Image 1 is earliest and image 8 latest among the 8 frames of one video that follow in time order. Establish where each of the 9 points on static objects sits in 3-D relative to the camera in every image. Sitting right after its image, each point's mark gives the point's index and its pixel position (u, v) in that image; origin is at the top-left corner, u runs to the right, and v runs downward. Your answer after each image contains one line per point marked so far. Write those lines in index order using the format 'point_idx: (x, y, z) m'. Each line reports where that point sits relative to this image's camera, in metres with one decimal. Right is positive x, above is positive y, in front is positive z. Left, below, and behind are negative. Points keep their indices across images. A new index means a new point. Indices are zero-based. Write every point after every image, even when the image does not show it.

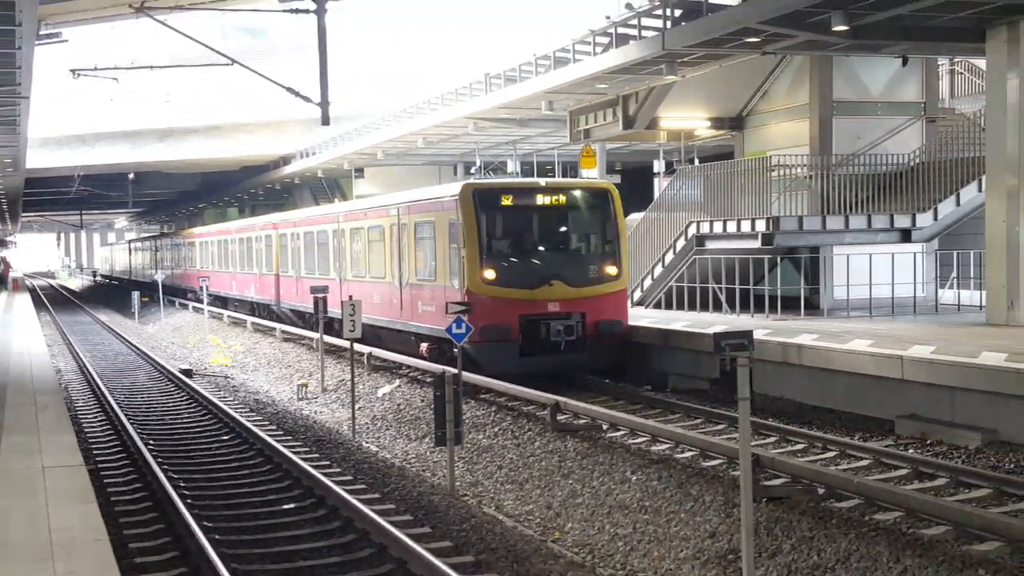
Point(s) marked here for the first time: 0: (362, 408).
0: (-2.4, -1.7, +11.3) m
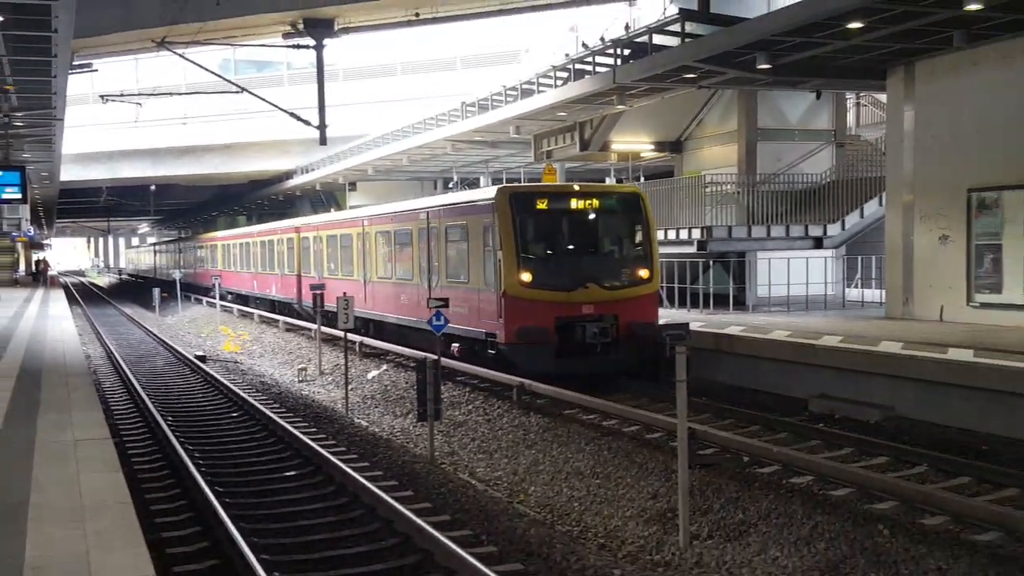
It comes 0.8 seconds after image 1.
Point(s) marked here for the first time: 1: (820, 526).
0: (-2.7, -1.6, +12.5) m
1: (+3.1, -2.4, +7.1) m
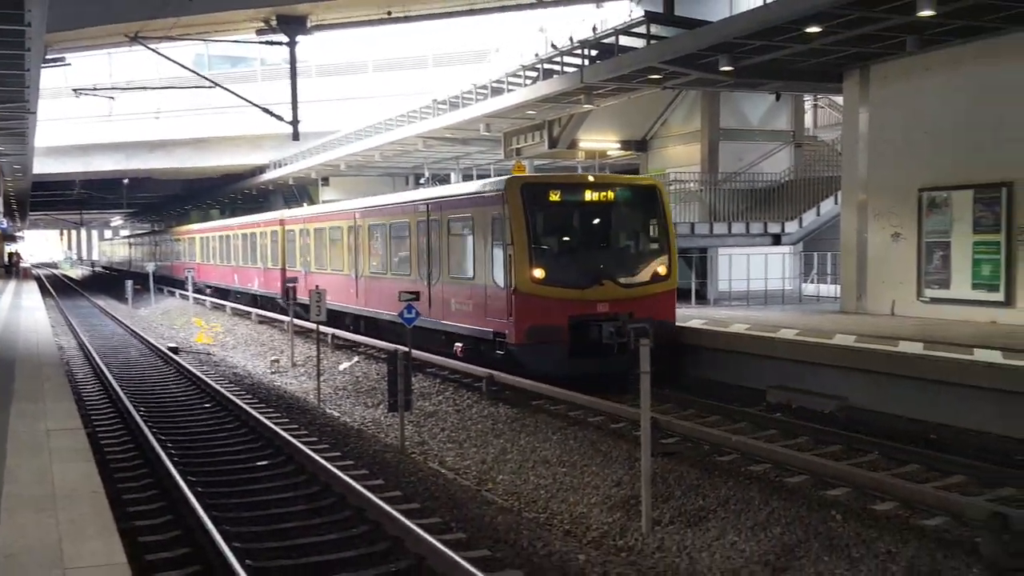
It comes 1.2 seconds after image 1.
0: (-3.2, -1.5, +12.6) m
1: (+2.7, -2.3, +7.4) m
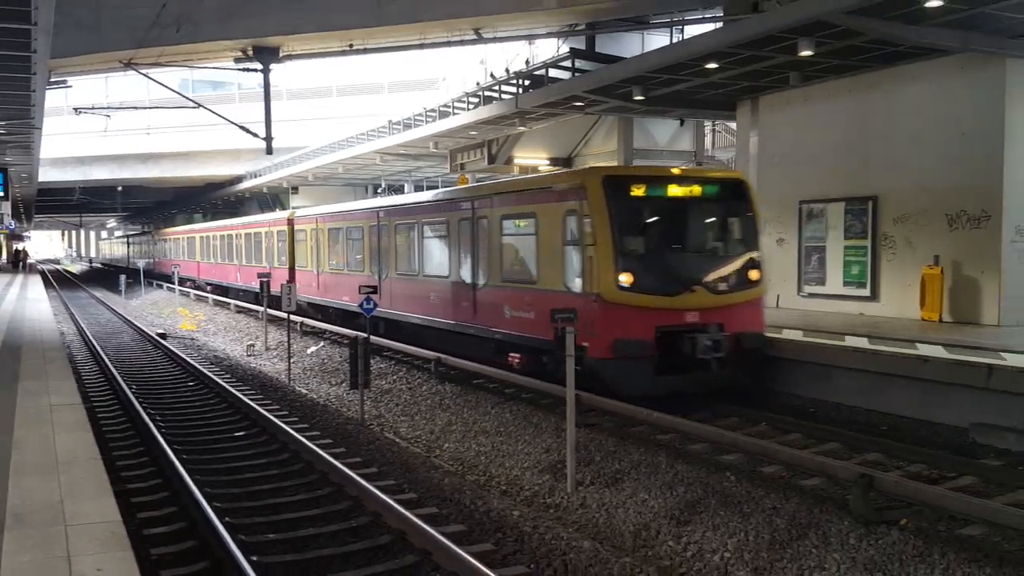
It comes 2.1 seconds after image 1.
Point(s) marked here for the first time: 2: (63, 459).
0: (-4.1, -1.4, +14.0) m
1: (+2.0, -2.3, +9.0) m
2: (-5.6, -2.1, +9.1) m
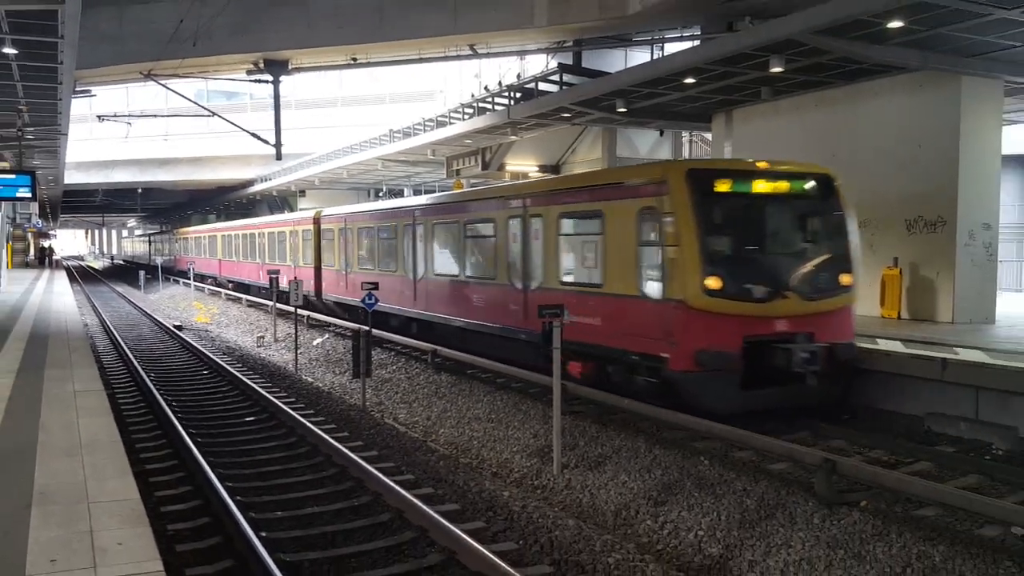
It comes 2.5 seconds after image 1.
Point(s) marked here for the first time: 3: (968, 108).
0: (-4.3, -1.3, +14.9) m
1: (+1.8, -2.2, +9.8) m
2: (-5.7, -2.0, +10.0) m
3: (+7.4, +3.0, +12.0) m
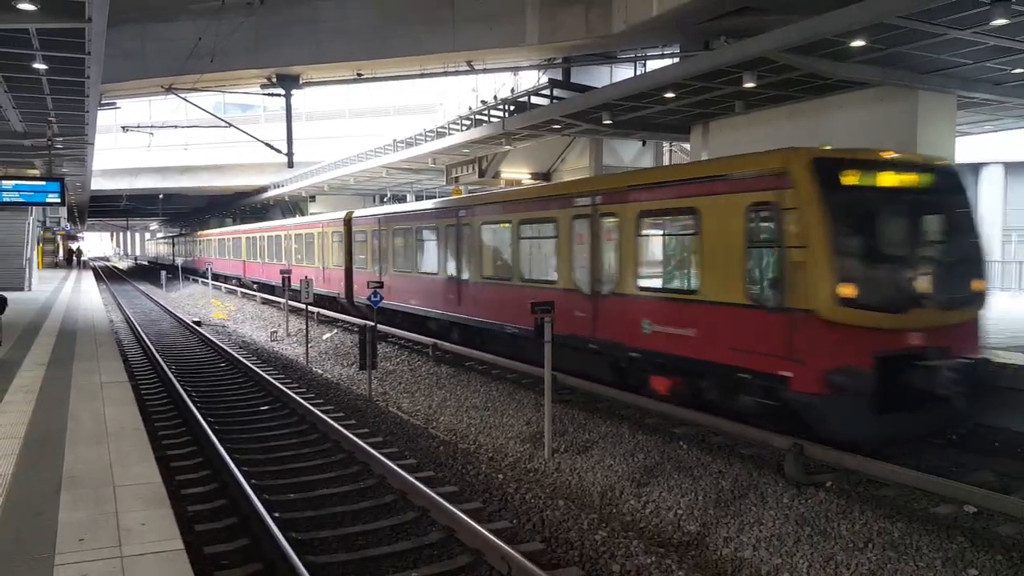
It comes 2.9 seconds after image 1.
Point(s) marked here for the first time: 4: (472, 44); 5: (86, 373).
0: (-4.4, -1.3, +15.8) m
1: (+1.8, -2.2, +10.7) m
2: (-5.8, -2.0, +10.9) m
3: (+7.3, +3.0, +12.9) m
4: (-0.9, +5.3, +16.1) m
5: (-7.6, -1.5, +12.9) m
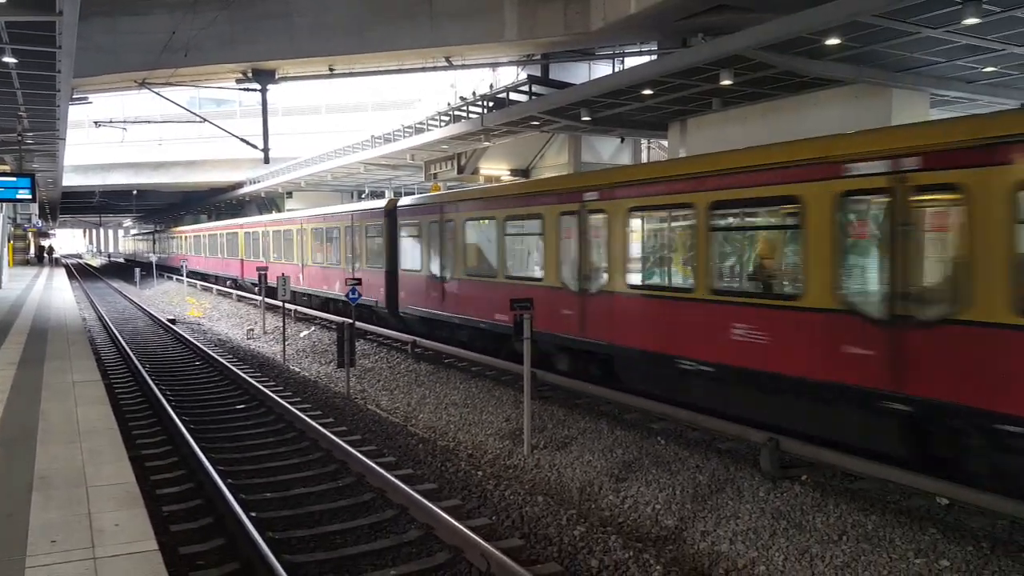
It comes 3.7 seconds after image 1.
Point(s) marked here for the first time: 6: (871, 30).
0: (-4.8, -1.2, +15.7) m
1: (+1.4, -2.2, +10.8) m
2: (-6.1, -2.0, +10.7) m
3: (+6.9, +3.1, +13.1) m
4: (-1.3, +5.4, +16.0) m
5: (-8.0, -1.5, +12.7) m
6: (+5.3, +3.8, +10.7) m
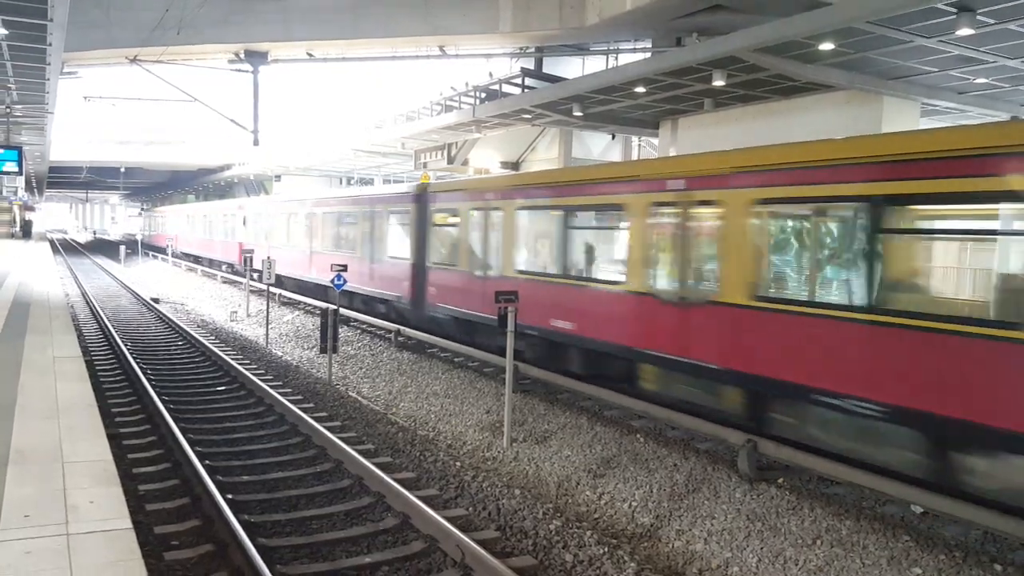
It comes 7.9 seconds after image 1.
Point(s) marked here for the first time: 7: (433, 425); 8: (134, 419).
0: (-5.1, -0.9, +15.6) m
1: (+1.1, -2.1, +10.8) m
2: (-6.4, -1.6, +10.7) m
3: (+6.8, +2.9, +13.1) m
4: (-1.4, +5.6, +16.0) m
5: (-8.3, -1.1, +12.7) m
6: (+5.2, +3.7, +10.7) m
7: (-1.3, -2.1, +11.2) m
8: (-5.5, -1.9, +10.7) m
